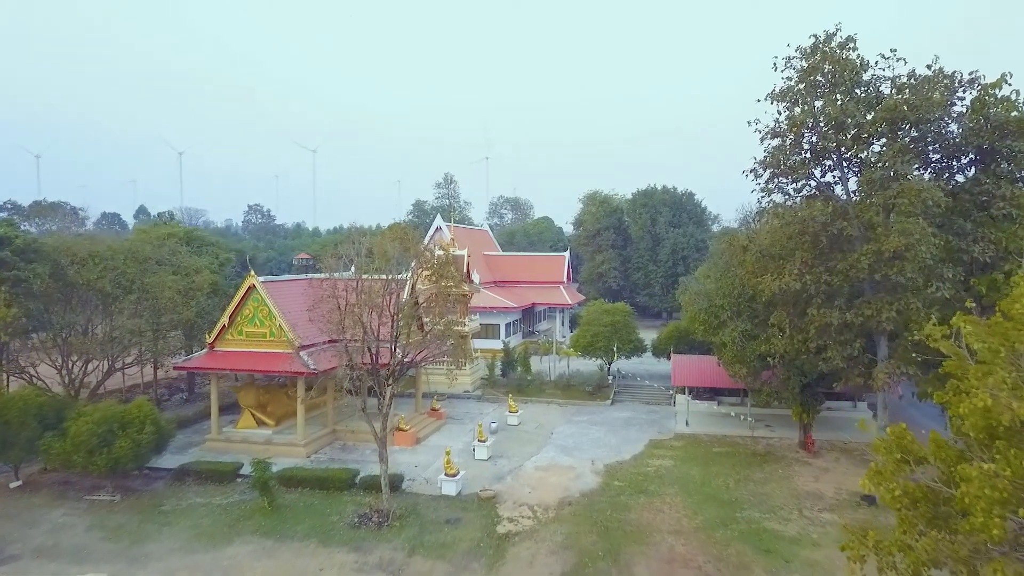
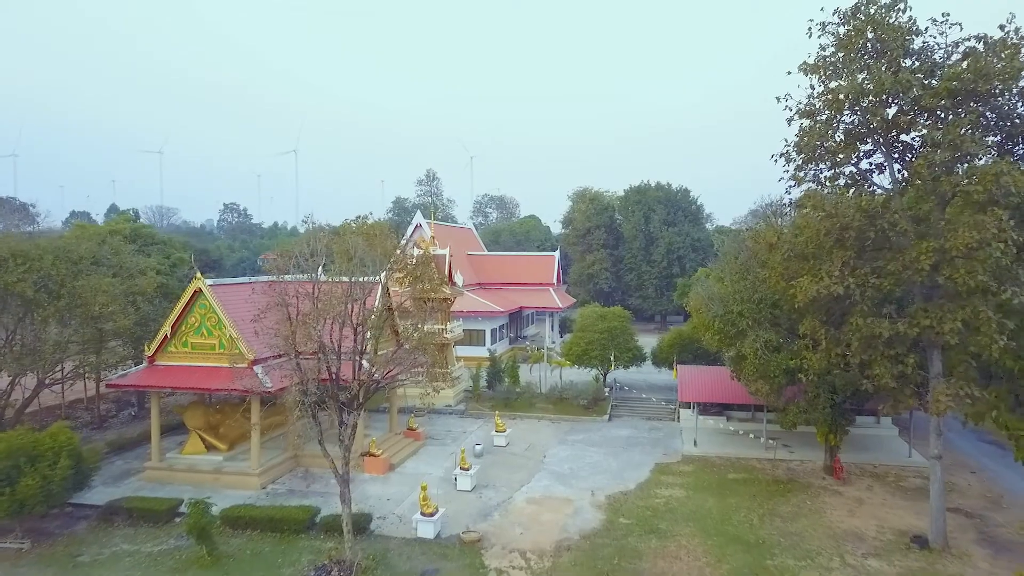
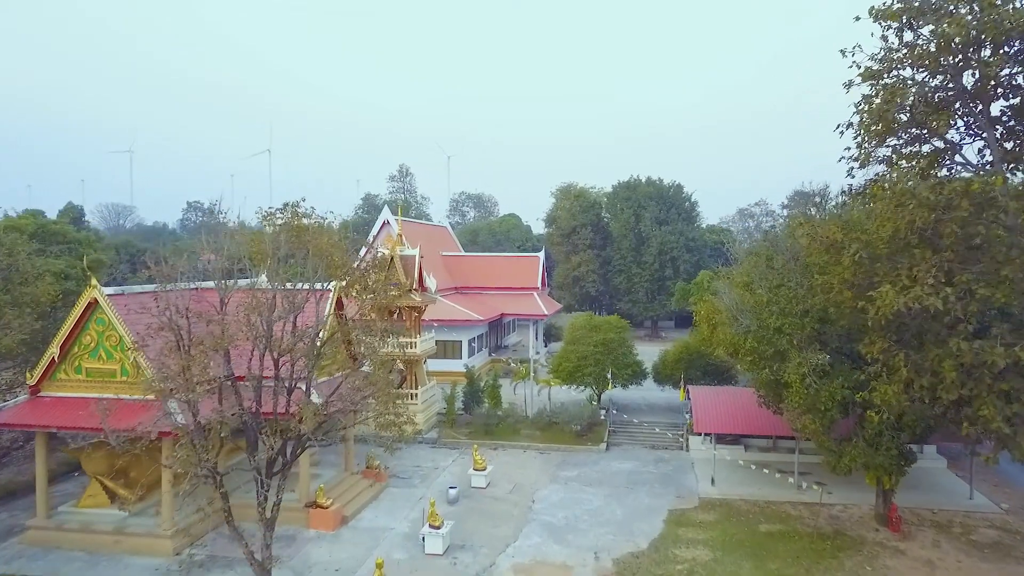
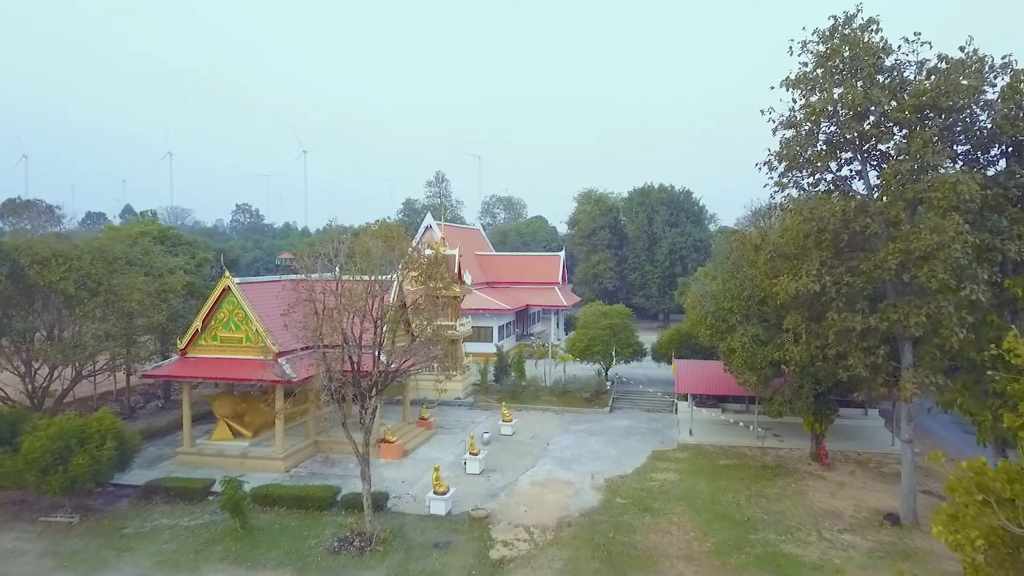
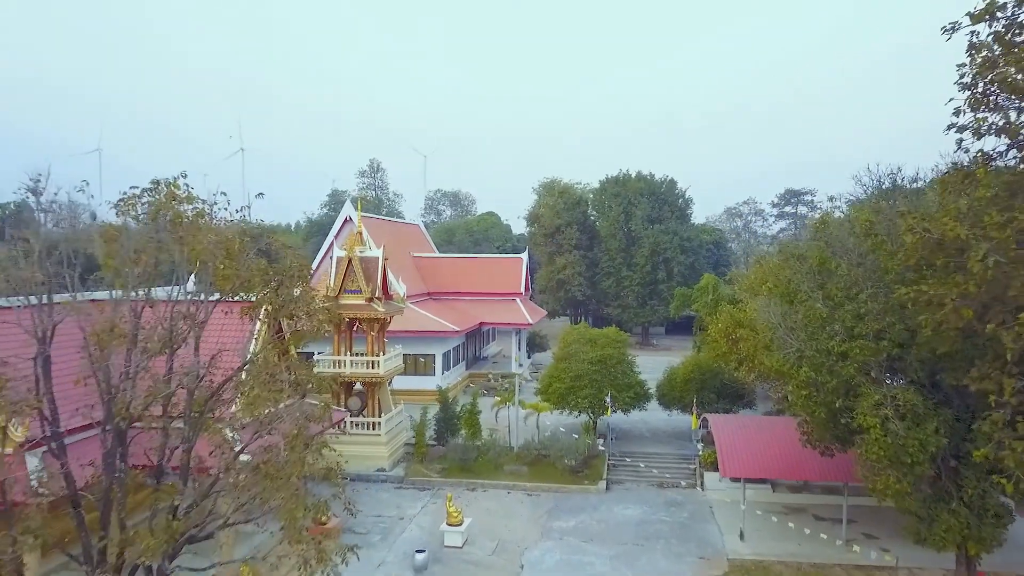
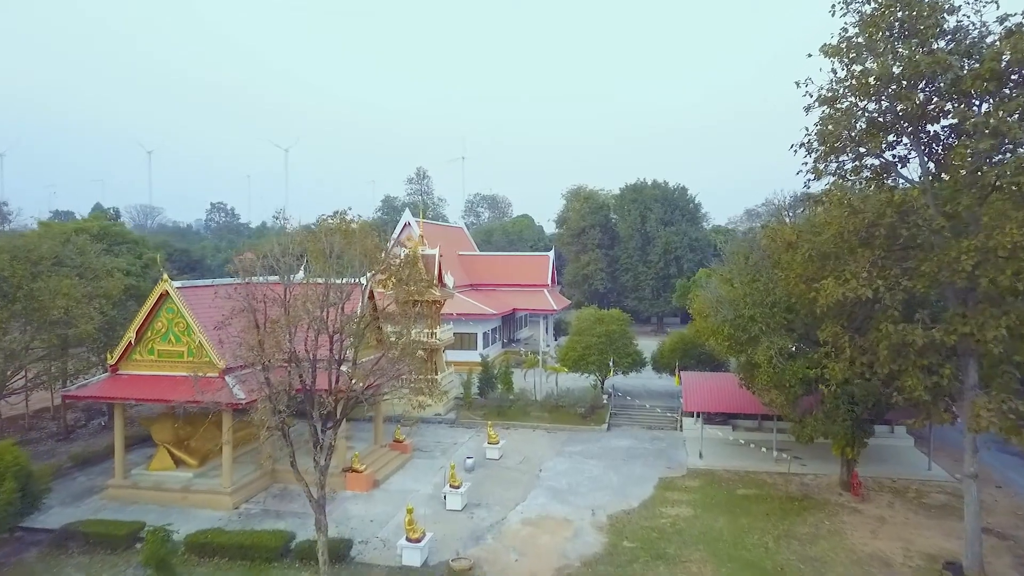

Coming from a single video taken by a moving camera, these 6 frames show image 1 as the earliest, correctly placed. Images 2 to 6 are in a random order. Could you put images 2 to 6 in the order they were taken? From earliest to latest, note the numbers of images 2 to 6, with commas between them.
4, 2, 6, 3, 5
